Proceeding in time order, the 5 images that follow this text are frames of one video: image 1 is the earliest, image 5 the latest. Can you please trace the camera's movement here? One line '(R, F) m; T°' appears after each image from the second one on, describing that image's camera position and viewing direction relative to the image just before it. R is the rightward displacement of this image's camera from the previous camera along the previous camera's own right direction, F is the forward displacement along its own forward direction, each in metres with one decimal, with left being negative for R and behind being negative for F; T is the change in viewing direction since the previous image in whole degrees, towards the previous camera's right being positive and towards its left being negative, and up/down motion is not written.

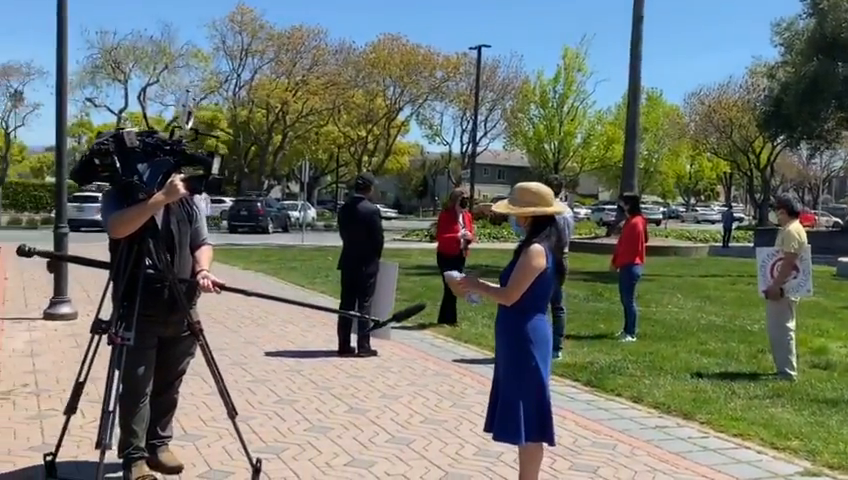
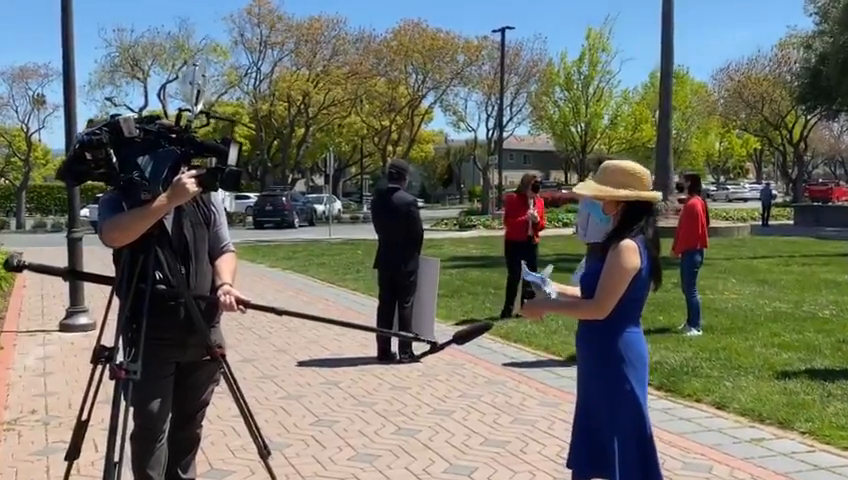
(-0.2, +0.9) m; -2°
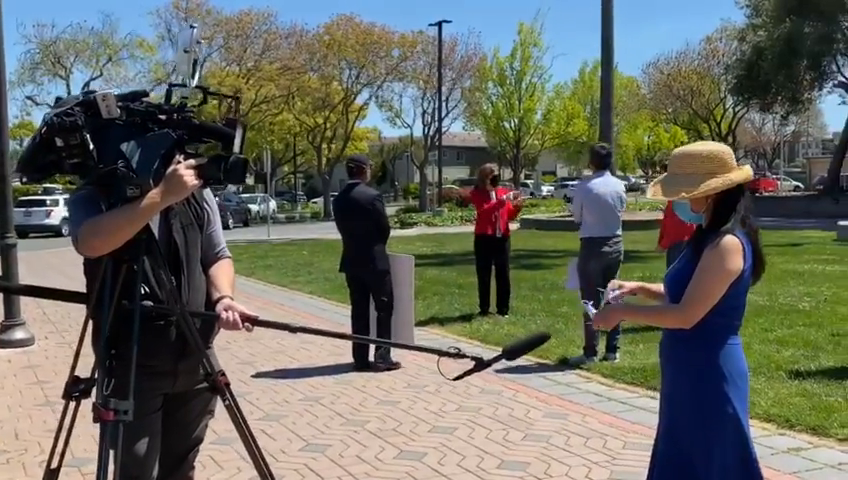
(-0.4, +0.7) m; +4°
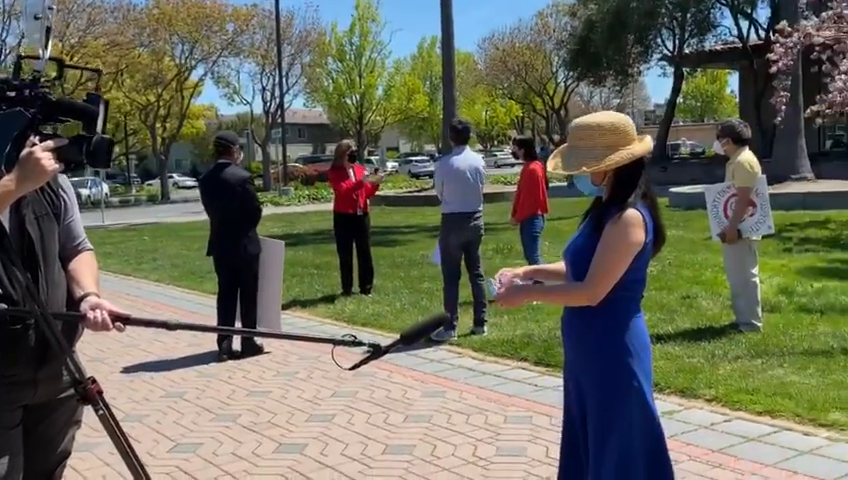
(-0.2, +0.2) m; +10°
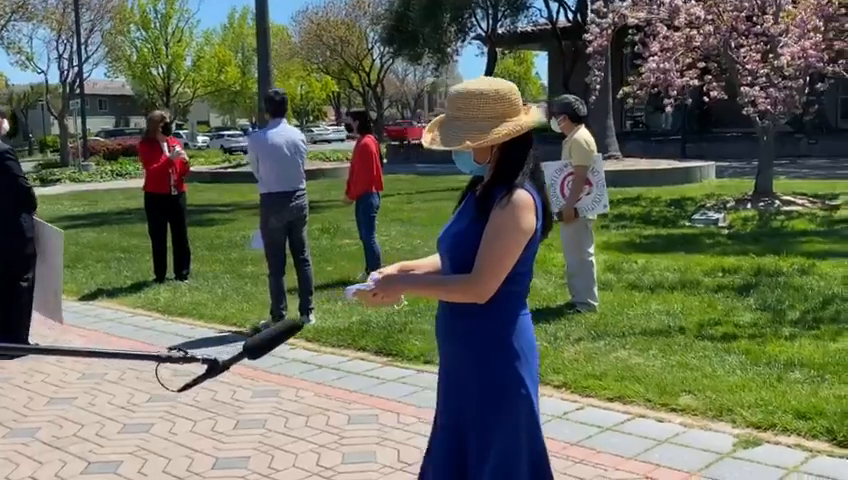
(-0.1, +0.5) m; +12°
